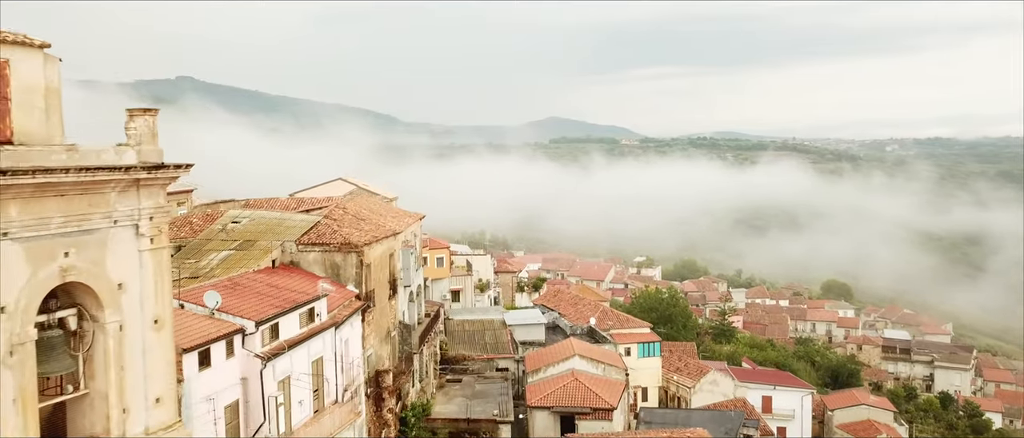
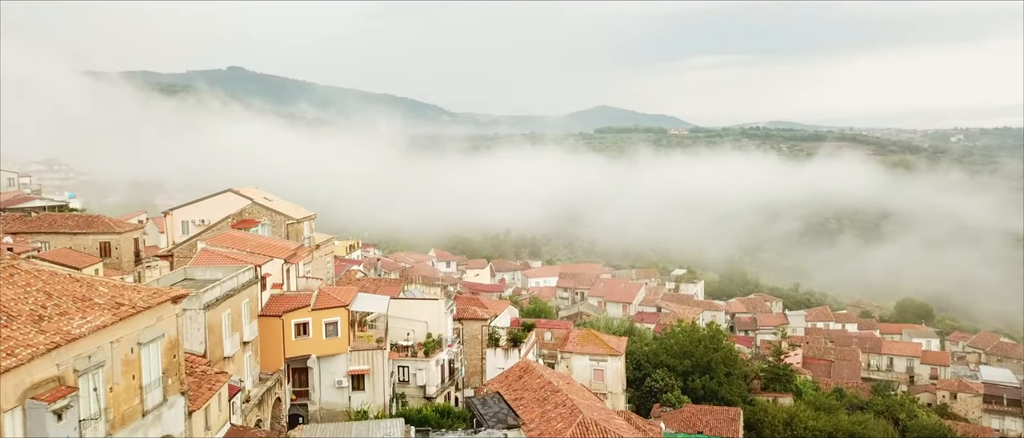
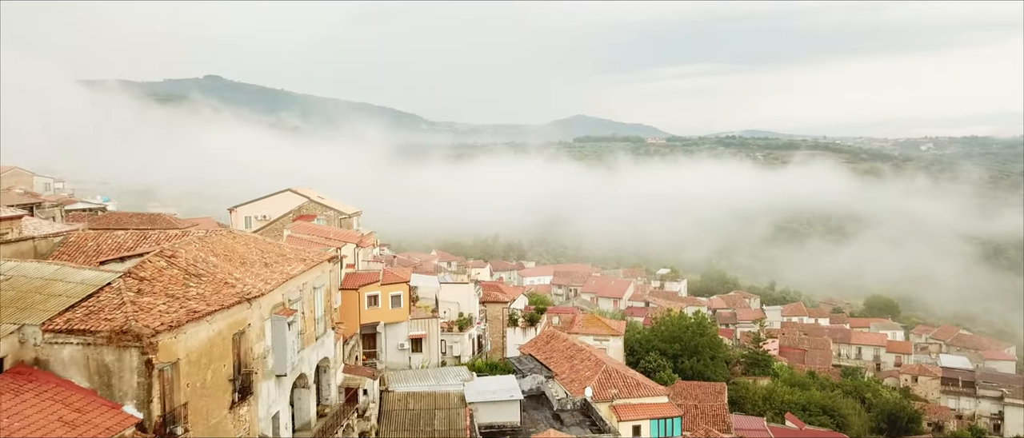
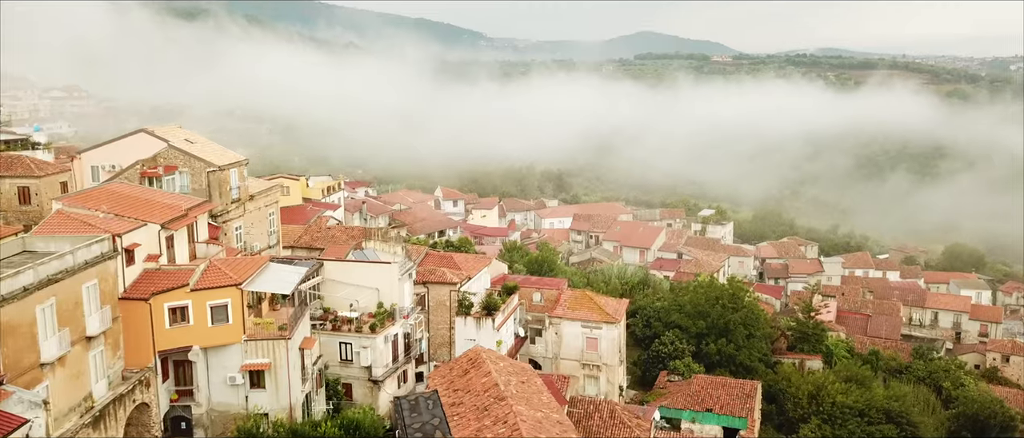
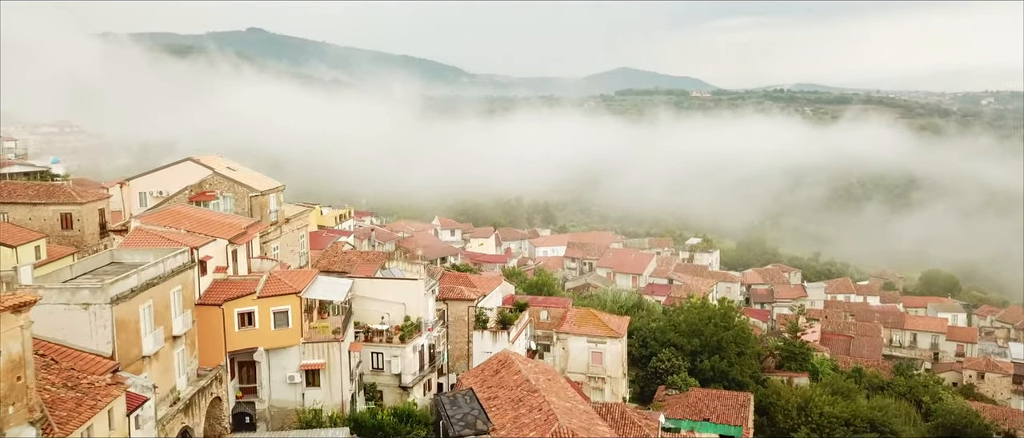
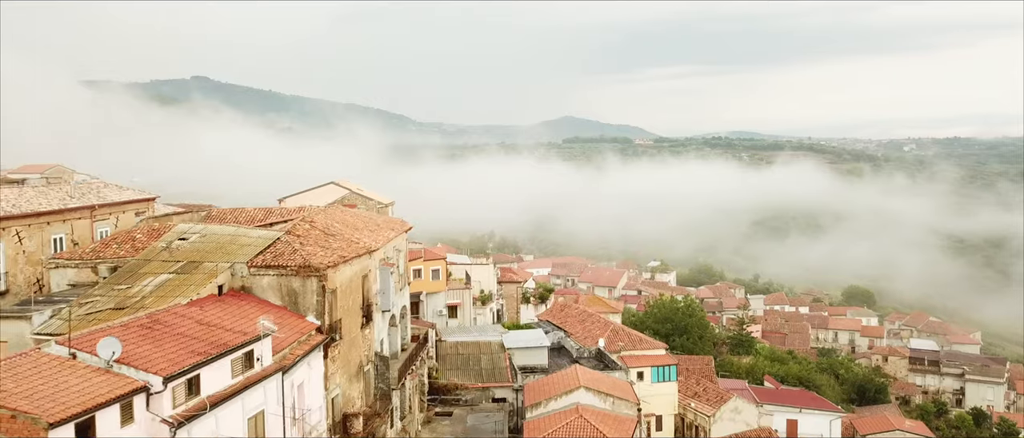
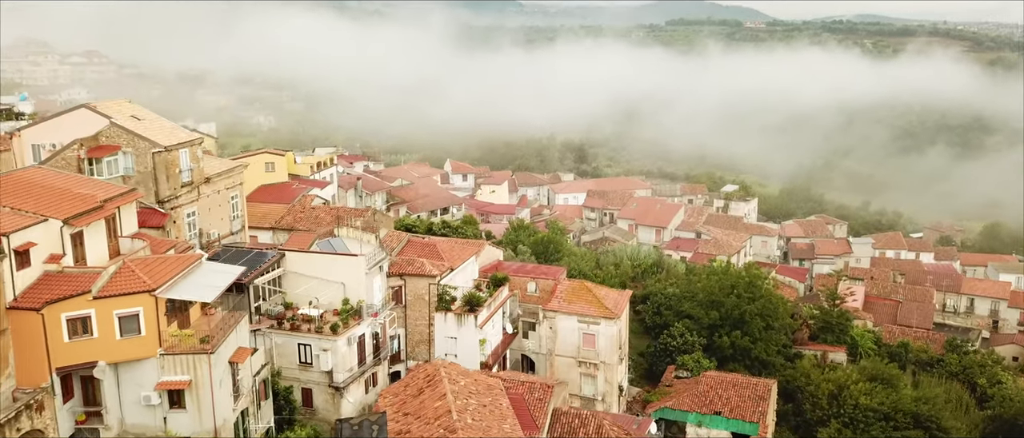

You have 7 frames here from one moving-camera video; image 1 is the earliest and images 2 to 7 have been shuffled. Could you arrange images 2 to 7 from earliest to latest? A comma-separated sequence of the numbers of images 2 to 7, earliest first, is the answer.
6, 3, 2, 5, 4, 7
